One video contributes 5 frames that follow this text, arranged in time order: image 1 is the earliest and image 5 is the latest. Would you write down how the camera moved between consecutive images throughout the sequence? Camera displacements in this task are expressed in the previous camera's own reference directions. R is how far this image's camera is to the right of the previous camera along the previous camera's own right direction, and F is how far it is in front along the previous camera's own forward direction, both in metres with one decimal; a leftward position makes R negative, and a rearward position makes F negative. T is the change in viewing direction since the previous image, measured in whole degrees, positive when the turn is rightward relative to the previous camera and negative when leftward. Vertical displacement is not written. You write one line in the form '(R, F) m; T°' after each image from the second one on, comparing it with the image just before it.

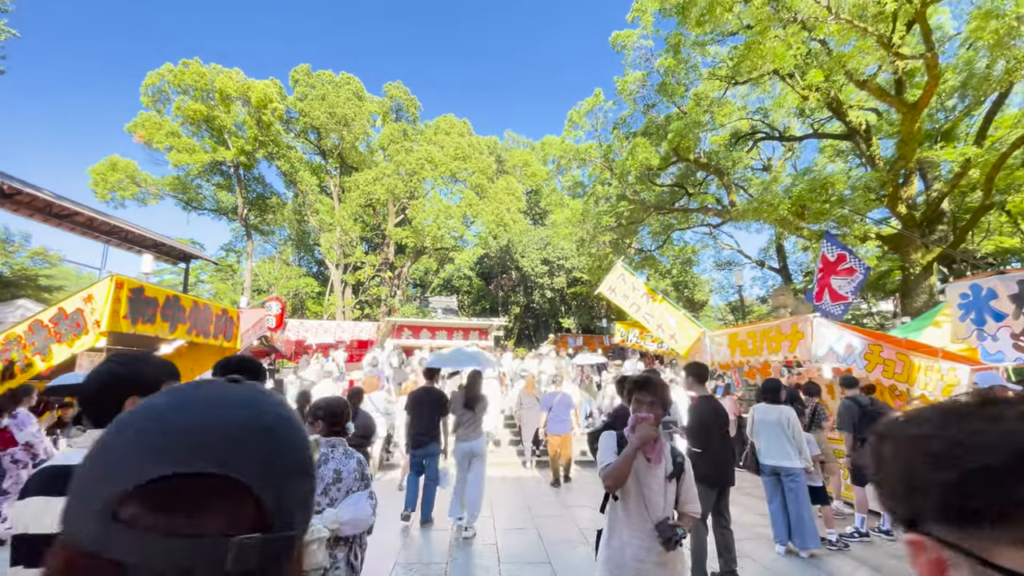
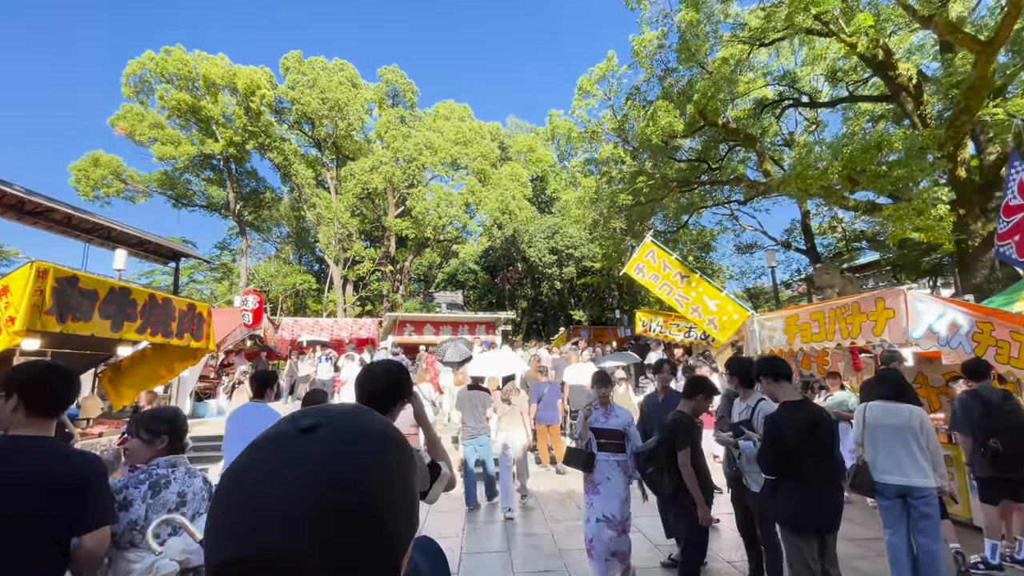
(-0.1, +1.2) m; -1°
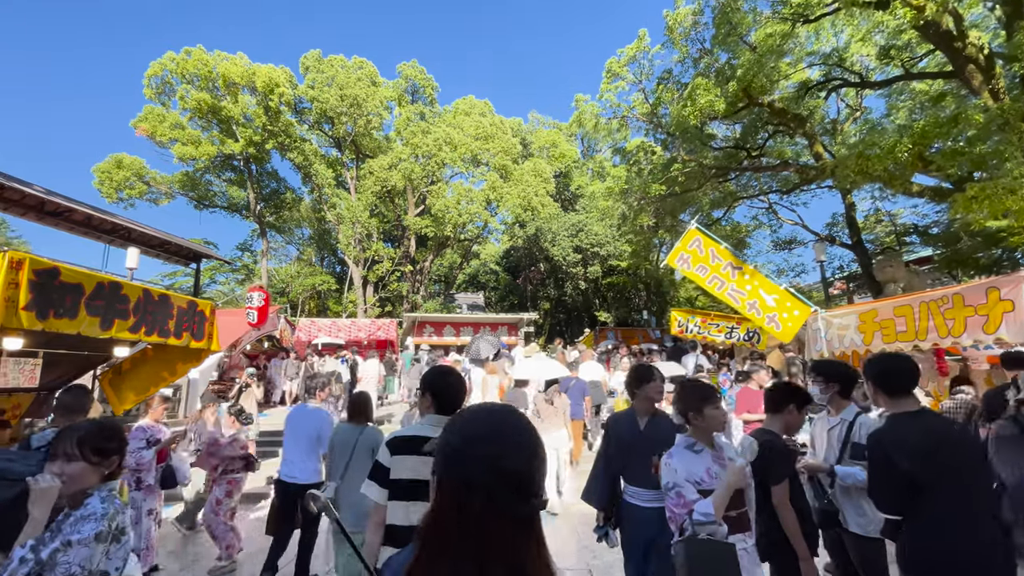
(-0.1, +0.7) m; -2°
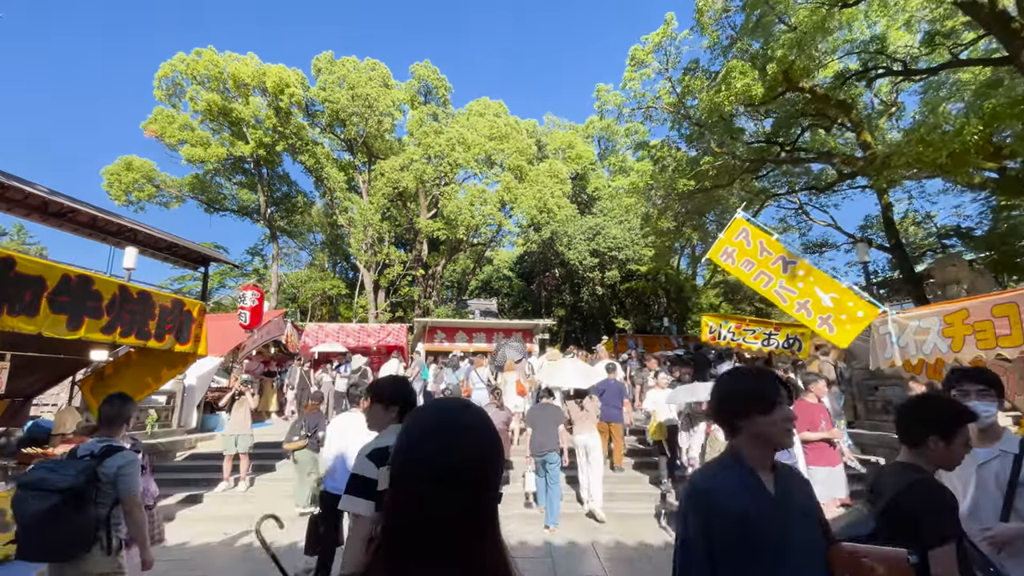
(-0.1, +0.7) m; -1°
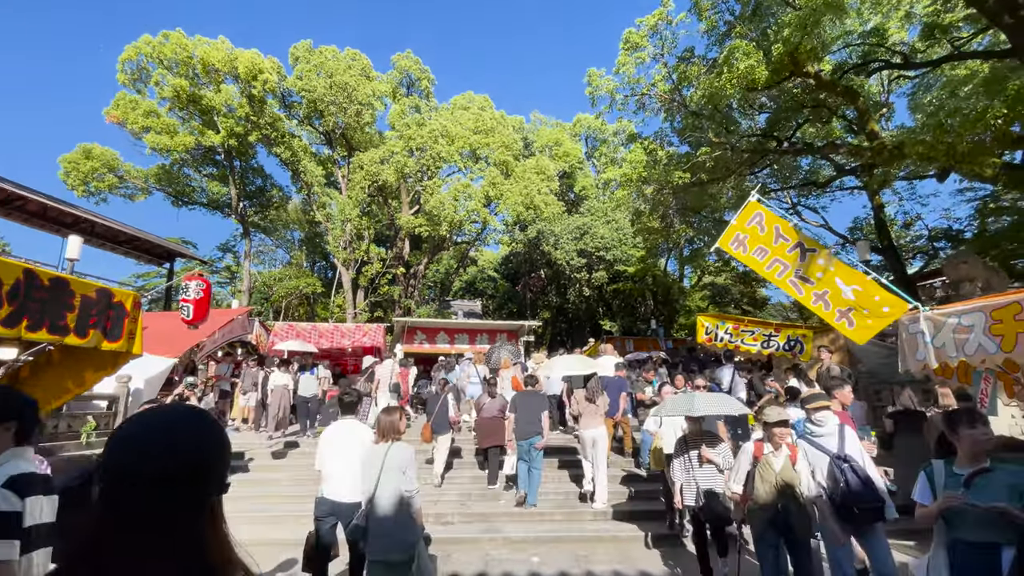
(0.0, +0.7) m; +2°
